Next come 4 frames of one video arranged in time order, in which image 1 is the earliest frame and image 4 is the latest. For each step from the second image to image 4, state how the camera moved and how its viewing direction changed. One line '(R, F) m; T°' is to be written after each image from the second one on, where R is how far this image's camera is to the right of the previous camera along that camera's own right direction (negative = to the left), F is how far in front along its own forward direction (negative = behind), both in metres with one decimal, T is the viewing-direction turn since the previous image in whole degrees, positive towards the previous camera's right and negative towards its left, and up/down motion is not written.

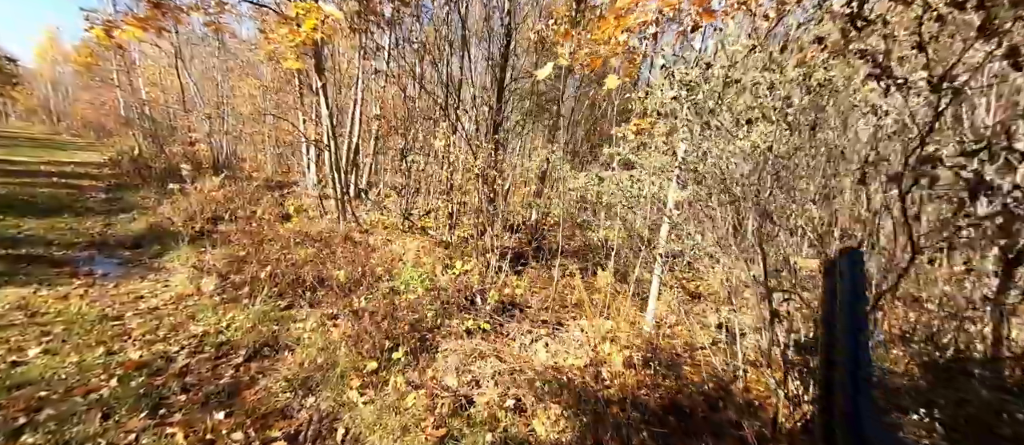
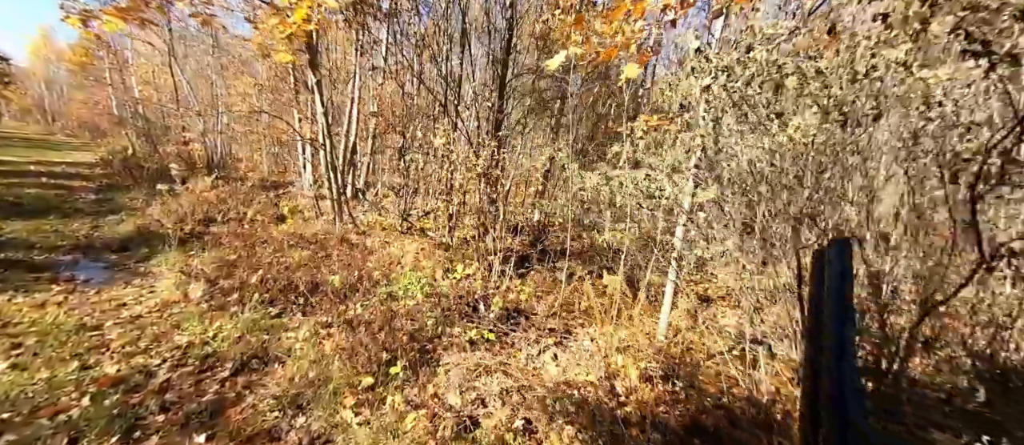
(-0.1, +0.3) m; 0°
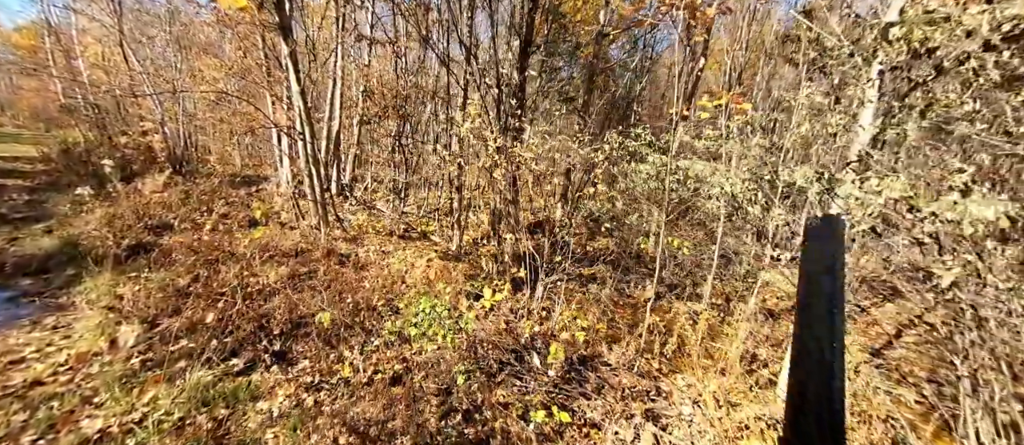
(-0.7, +1.6) m; +2°
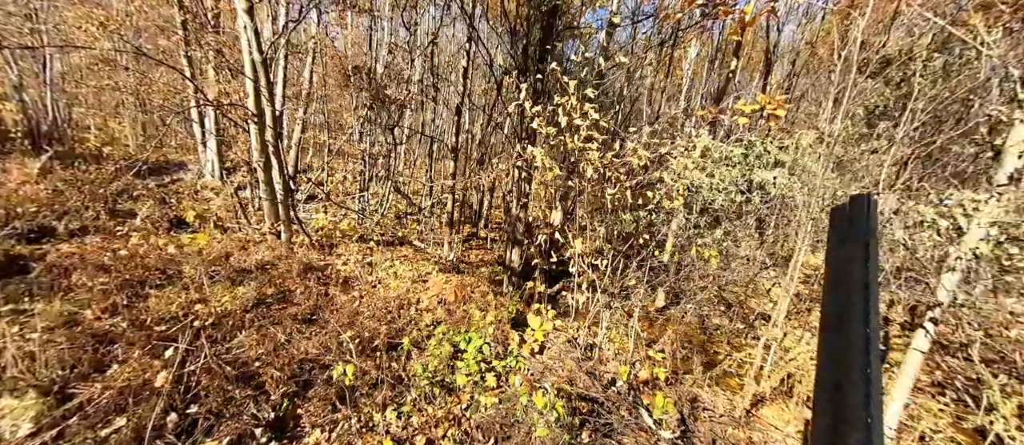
(-1.4, +1.0) m; +11°
